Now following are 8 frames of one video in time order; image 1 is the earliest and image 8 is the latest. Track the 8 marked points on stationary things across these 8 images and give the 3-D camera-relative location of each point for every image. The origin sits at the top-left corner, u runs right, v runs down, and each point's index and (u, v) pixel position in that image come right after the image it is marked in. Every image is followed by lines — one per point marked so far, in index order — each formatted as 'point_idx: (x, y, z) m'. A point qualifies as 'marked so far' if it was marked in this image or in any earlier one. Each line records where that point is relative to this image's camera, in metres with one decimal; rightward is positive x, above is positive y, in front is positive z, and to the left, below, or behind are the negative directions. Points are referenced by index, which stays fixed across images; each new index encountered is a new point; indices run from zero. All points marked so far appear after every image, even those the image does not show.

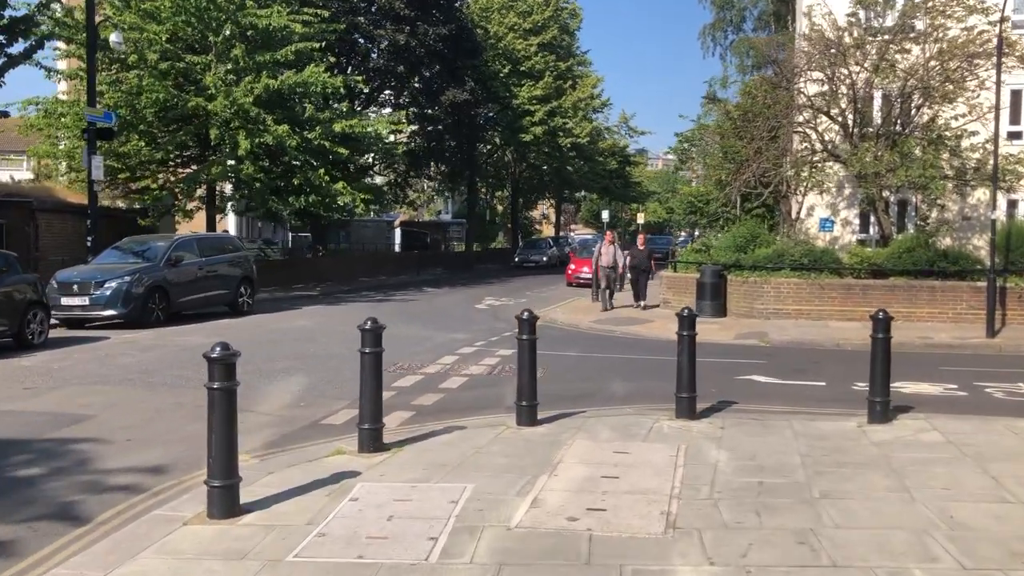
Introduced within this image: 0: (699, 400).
0: (+2.0, -1.3, +10.2) m
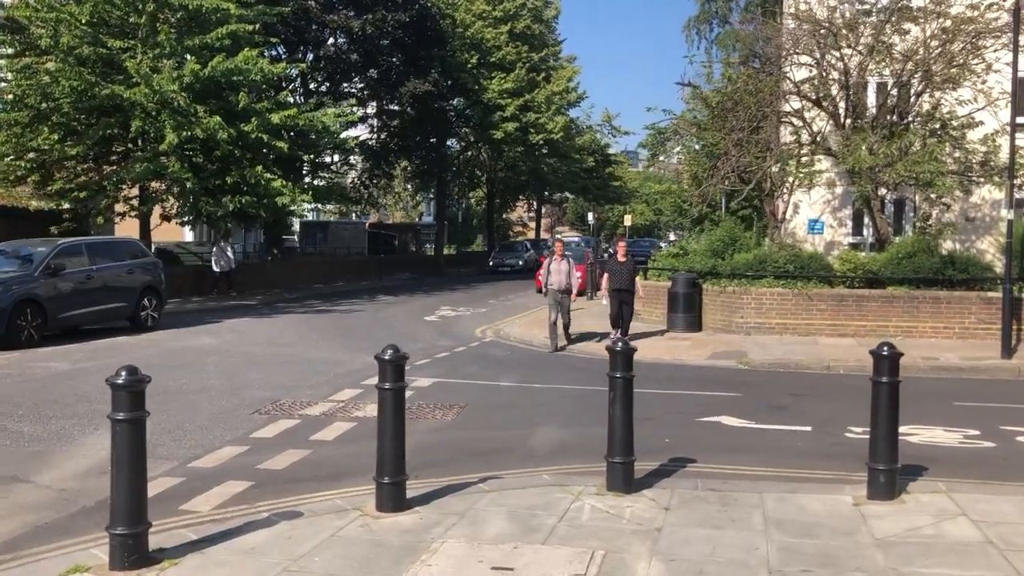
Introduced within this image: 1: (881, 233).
0: (+1.1, -1.4, +7.8) m
1: (+7.9, +1.2, +20.0) m
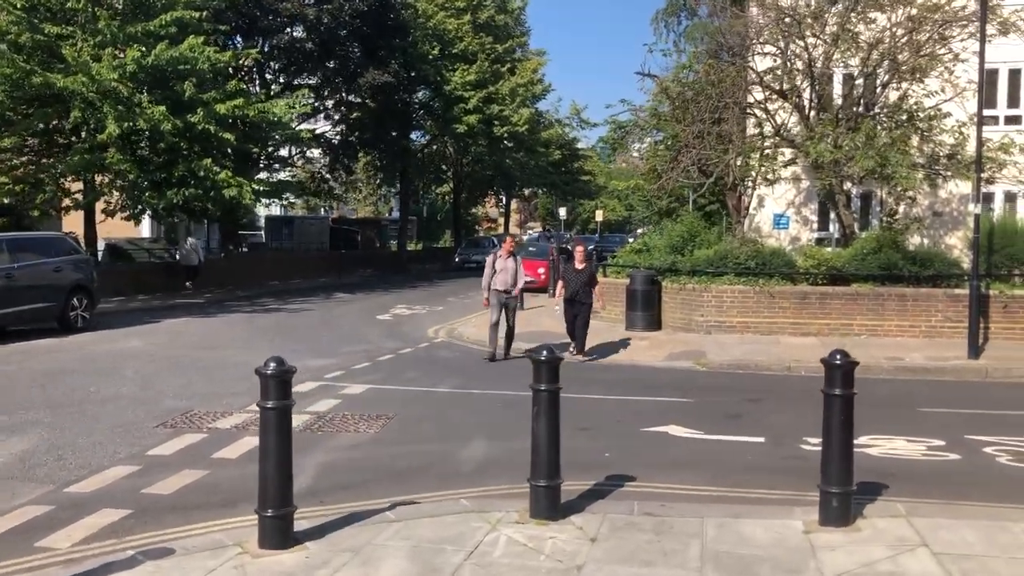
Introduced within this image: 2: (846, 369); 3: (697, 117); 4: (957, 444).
0: (+0.5, -1.4, +7.0) m
1: (+7.0, +1.3, +19.5) m
2: (+2.1, -0.5, +5.8) m
3: (+3.8, +3.5, +19.0) m
4: (+3.9, -1.4, +8.3) m
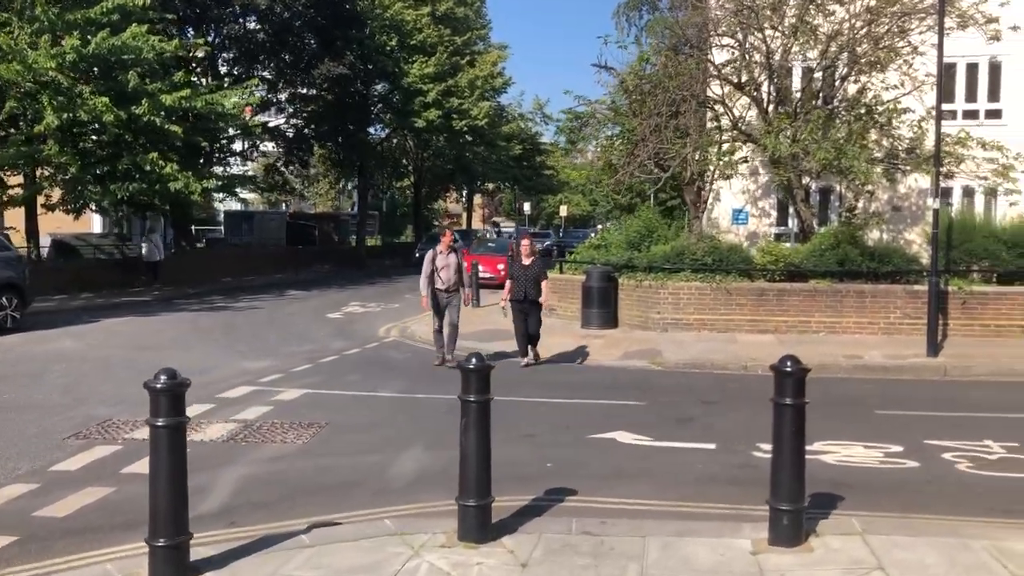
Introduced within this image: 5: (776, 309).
0: (0.0, -1.4, +6.6) m
1: (+6.0, +1.3, +19.2) m
2: (+1.7, -0.5, +5.4) m
3: (+2.9, +3.5, +18.6) m
4: (+3.4, -1.4, +7.9) m
5: (+4.4, -0.3, +15.5) m
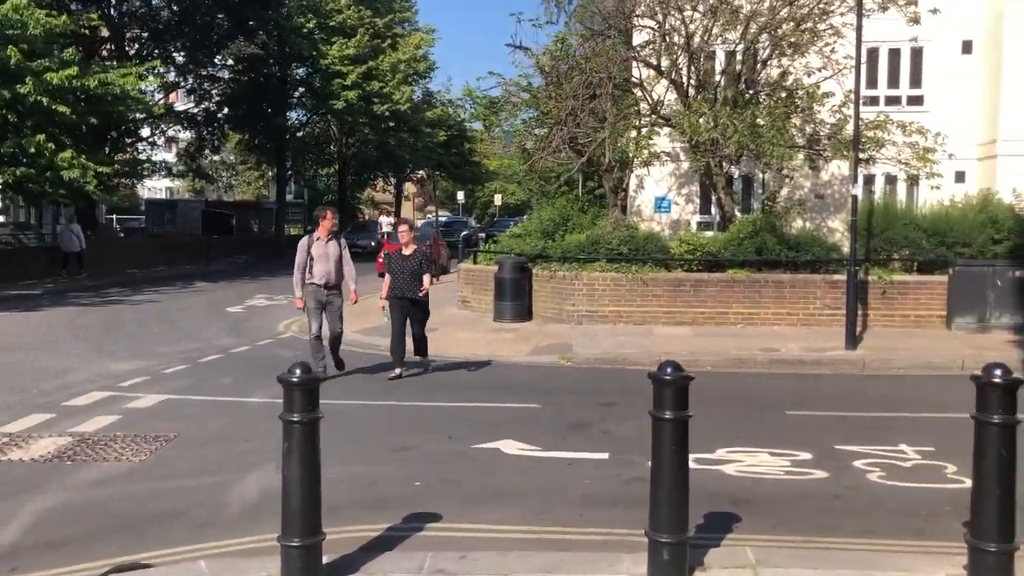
0: (-0.9, -1.4, +5.7) m
1: (+4.3, +1.5, +18.6) m
2: (+0.8, -0.5, +4.6) m
3: (+1.1, +3.7, +17.8) m
4: (+2.4, -1.3, +7.2) m
5: (+2.9, -0.2, +14.9) m
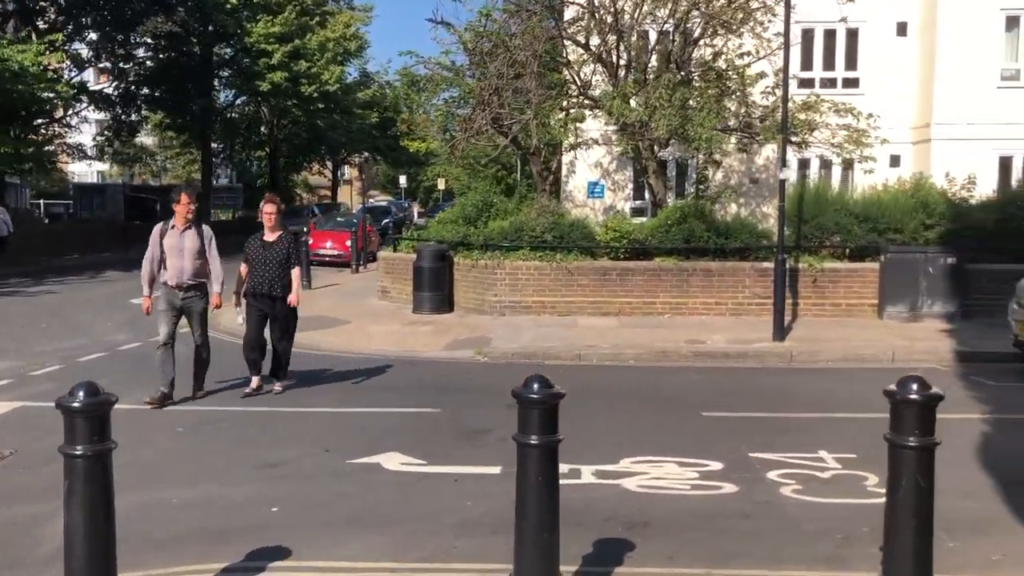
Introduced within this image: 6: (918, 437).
0: (-1.6, -1.4, +4.9) m
1: (+2.8, +1.8, +18.0) m
2: (+0.2, -0.5, +3.9) m
3: (-0.3, +3.9, +17.0) m
4: (+1.6, -1.3, +6.6) m
5: (+1.6, 0.0, +14.2) m
6: (+1.7, -0.6, +3.8) m
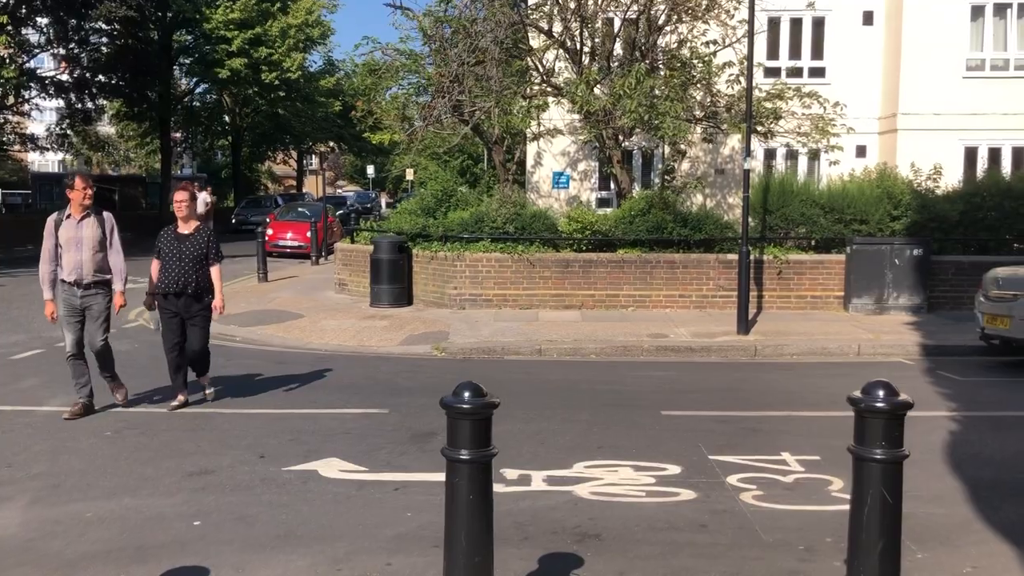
0: (-1.9, -1.4, +4.4) m
1: (+2.1, +1.9, +17.7) m
2: (-0.1, -0.5, +3.5) m
3: (-1.0, +4.1, +16.5) m
4: (+1.2, -1.2, +6.3) m
5: (+1.0, +0.1, +13.9) m
6: (+1.4, -0.6, +3.5) m
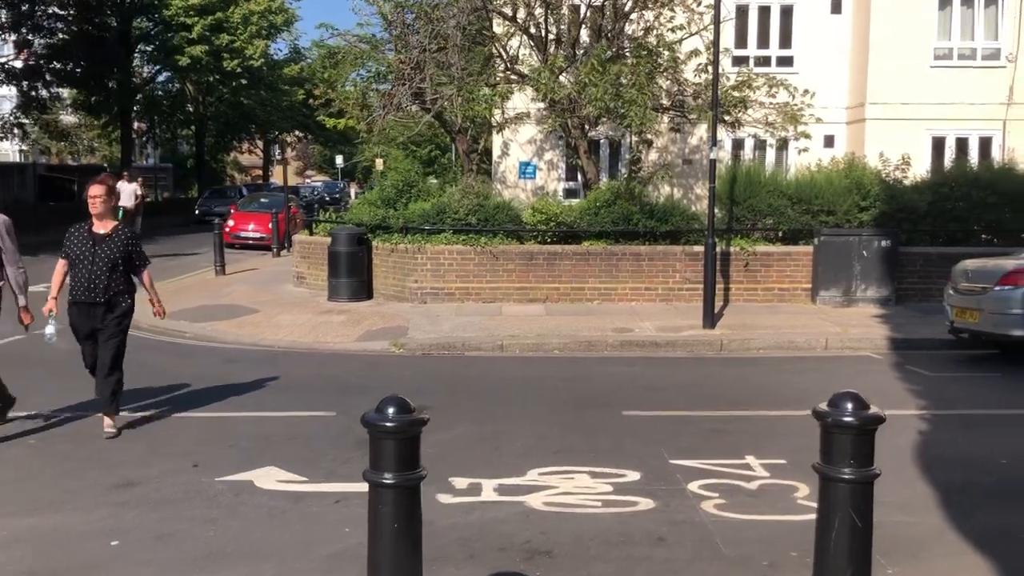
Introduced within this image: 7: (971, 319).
0: (-2.2, -1.4, +4.0) m
1: (+1.4, +2.1, +17.4) m
2: (-0.4, -0.5, +3.2) m
3: (-1.6, +4.2, +16.1) m
4: (+0.9, -1.2, +6.0) m
5: (+0.5, +0.2, +13.6) m
6: (+1.1, -0.6, +3.2) m
7: (+4.9, -0.3, +10.0) m
